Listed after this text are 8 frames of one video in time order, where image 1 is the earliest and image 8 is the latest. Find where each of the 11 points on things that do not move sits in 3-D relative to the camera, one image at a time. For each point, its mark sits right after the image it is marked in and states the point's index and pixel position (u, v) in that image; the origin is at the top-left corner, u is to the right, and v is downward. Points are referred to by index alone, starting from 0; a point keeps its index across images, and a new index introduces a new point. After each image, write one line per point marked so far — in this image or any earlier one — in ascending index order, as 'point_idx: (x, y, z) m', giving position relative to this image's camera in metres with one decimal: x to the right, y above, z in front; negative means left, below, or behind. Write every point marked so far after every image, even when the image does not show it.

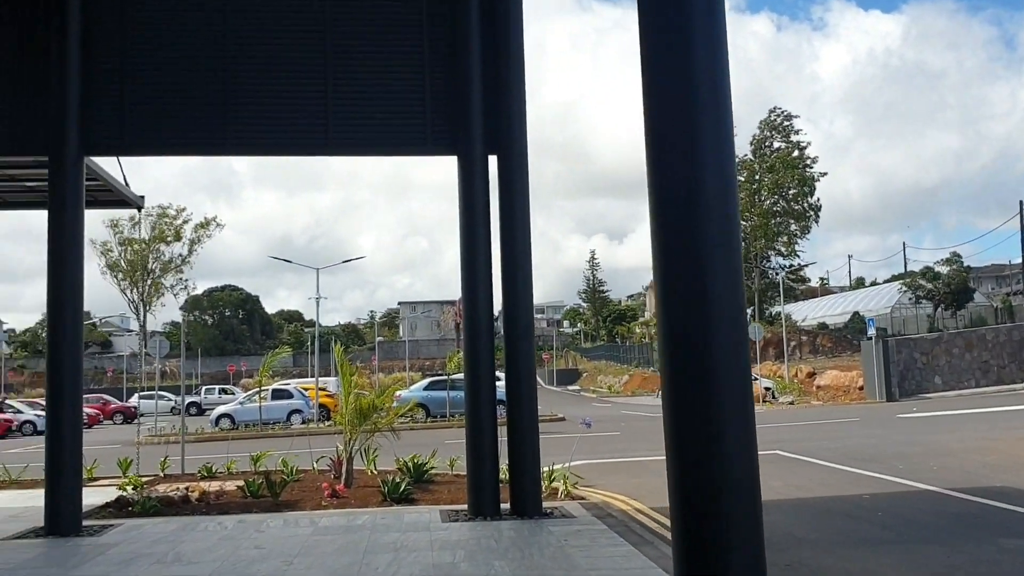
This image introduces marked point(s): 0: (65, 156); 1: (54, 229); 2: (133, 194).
0: (-4.8, +1.4, +10.1) m
1: (-4.8, +0.6, +10.0) m
2: (-5.0, +1.2, +12.5) m
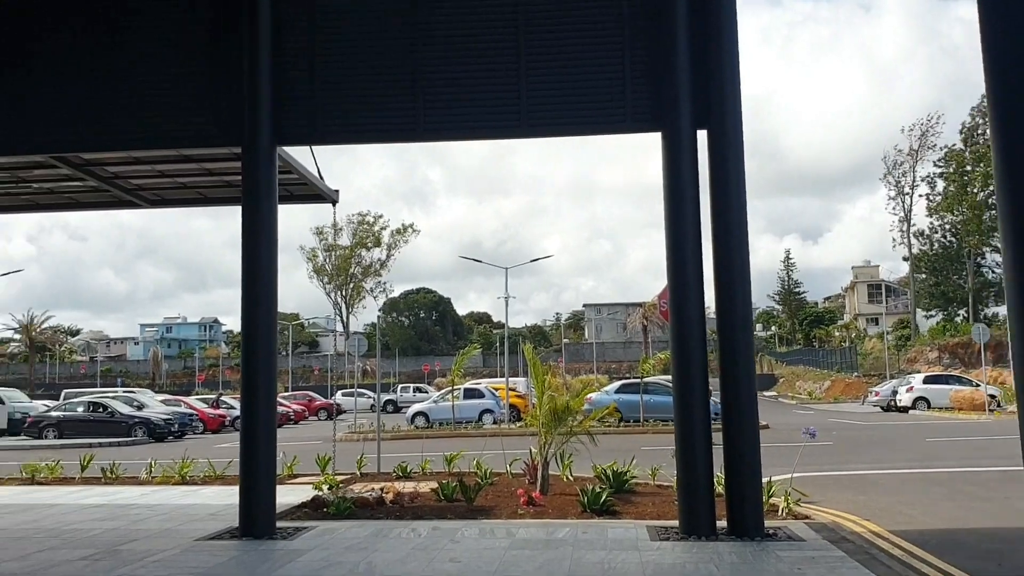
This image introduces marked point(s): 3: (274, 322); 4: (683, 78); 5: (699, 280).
0: (-2.6, +1.5, +9.9) m
1: (-2.7, +0.7, +9.8) m
2: (-2.4, +1.3, +12.3) m
3: (-2.5, -0.4, +9.8) m
4: (+1.7, +2.1, +9.7) m
5: (+1.8, +0.1, +9.4) m
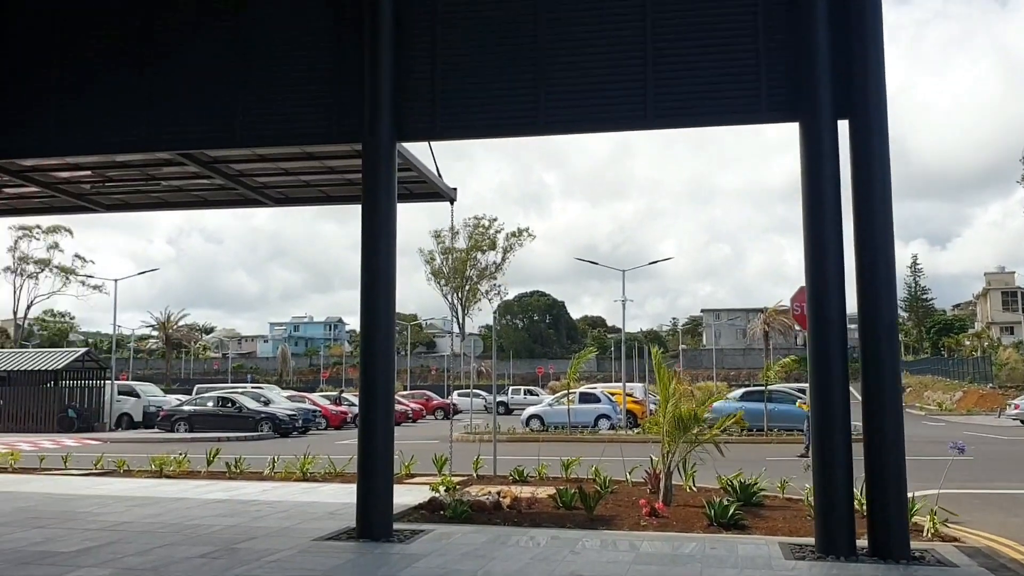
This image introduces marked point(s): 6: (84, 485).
0: (-1.4, +1.5, +9.8) m
1: (-1.5, +0.7, +9.7) m
2: (-0.8, +1.3, +12.1) m
3: (-1.2, -0.3, +9.6) m
4: (+2.9, +2.1, +9.0) m
5: (+3.0, +0.1, +8.8) m
6: (-6.1, -2.8, +13.6) m
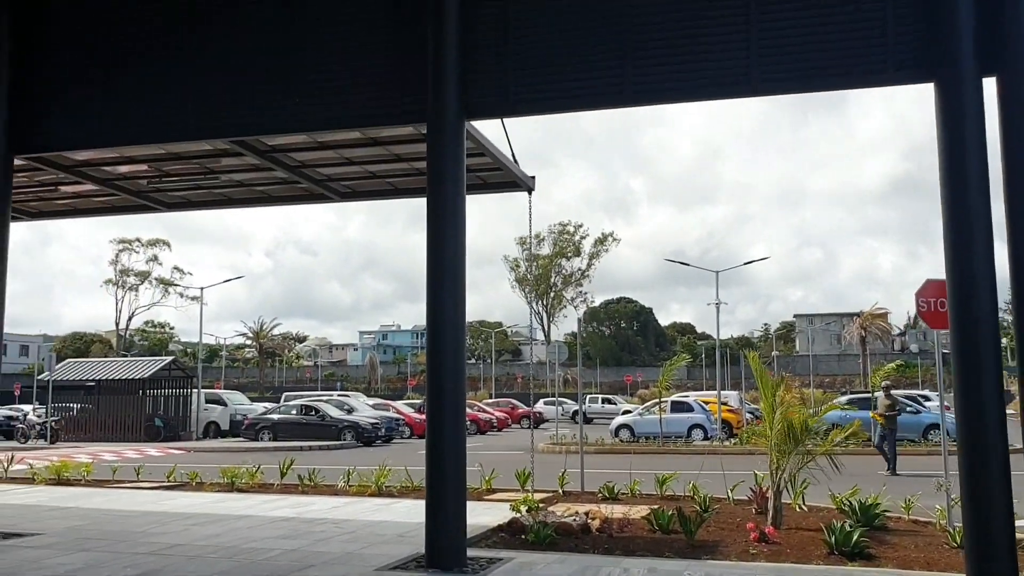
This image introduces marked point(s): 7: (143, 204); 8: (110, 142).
0: (-0.6, +1.5, +8.7) m
1: (-0.7, +0.7, +8.7) m
2: (+0.1, +1.3, +11.1) m
3: (-0.4, -0.3, +8.6) m
4: (+3.6, +2.2, +7.6) m
5: (+3.7, +0.1, +7.4) m
6: (-4.9, -2.9, +13.0) m
7: (-4.9, +1.1, +12.7) m
8: (-4.2, +1.5, +9.9) m
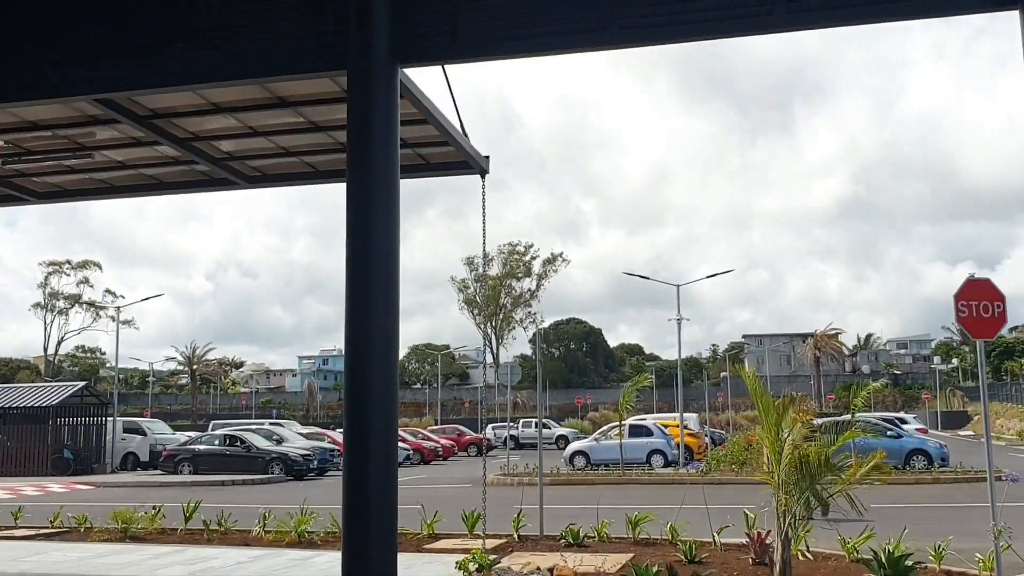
0: (-1.0, +1.5, +6.7) m
1: (-1.1, +0.8, +6.6) m
2: (-0.4, +1.3, +9.0) m
3: (-0.8, -0.3, +6.5) m
4: (+3.3, +2.3, +5.8) m
5: (+3.4, +0.2, +5.5) m
6: (-5.5, -3.0, +10.6) m
7: (-5.5, +1.0, +10.4) m
8: (-4.6, +1.5, +7.6) m
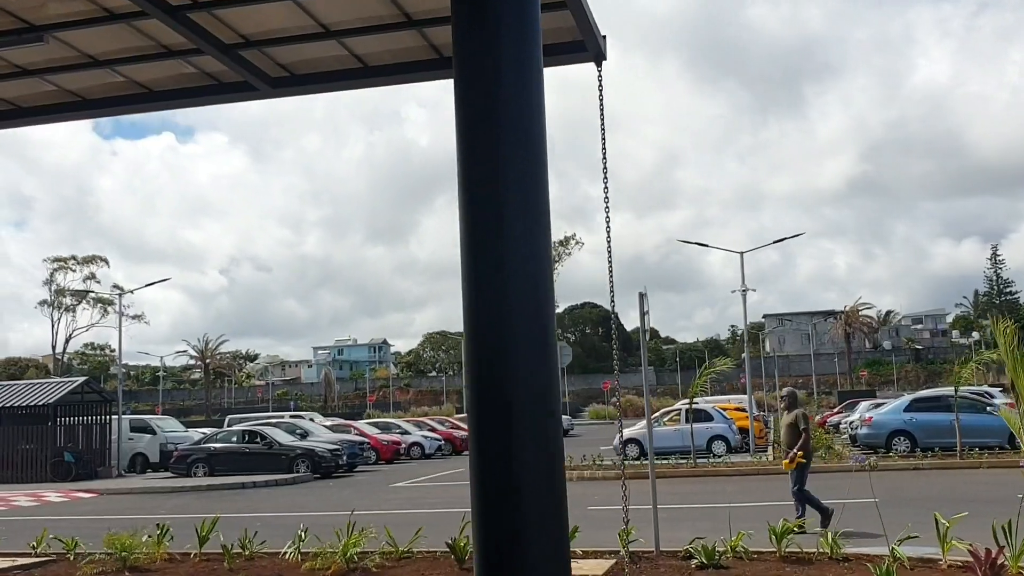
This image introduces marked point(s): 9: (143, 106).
0: (-0.1, +2.0, +3.9) m
1: (-0.2, +1.2, +3.9) m
2: (+0.5, +1.8, +6.3) m
3: (+0.1, +0.1, +3.8) m
4: (+4.1, +2.8, +3.1) m
5: (+4.3, +0.7, +2.7) m
6: (-4.5, -2.6, +7.9) m
7: (-4.6, +1.4, +7.7) m
8: (-3.7, +1.8, +5.0) m
9: (-2.9, +1.4, +7.4) m
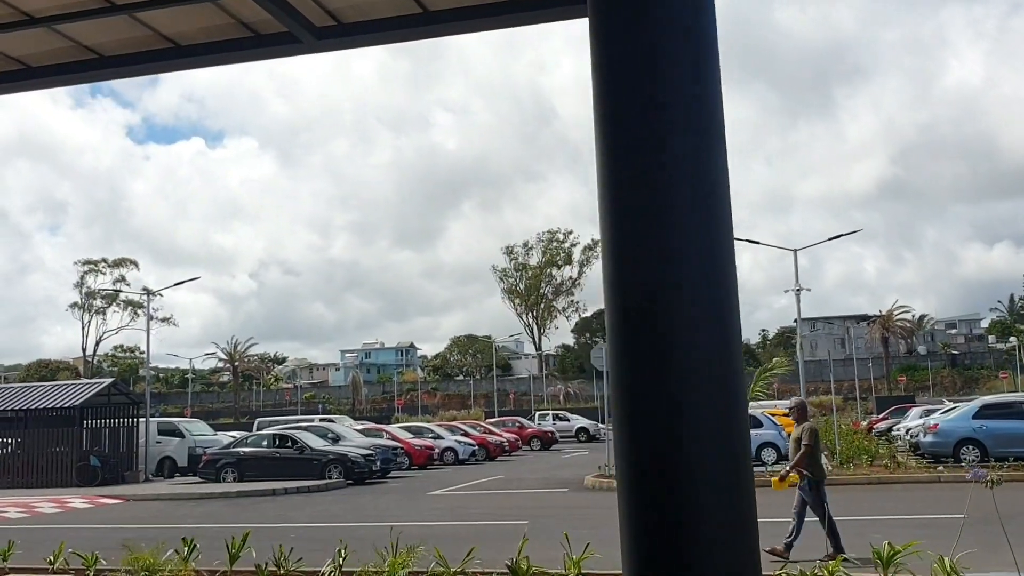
0: (+0.3, +2.1, +2.9) m
1: (+0.3, +1.3, +2.9) m
2: (+1.1, +1.9, +5.3) m
3: (+0.6, +0.3, +2.8) m
4: (+4.6, +2.9, +1.9) m
5: (+4.7, +0.9, +1.6) m
6: (-3.9, -2.5, +7.0) m
7: (-4.0, +1.5, +6.8) m
8: (-3.2, +1.9, +4.0) m
9: (-2.4, +1.5, +6.5) m
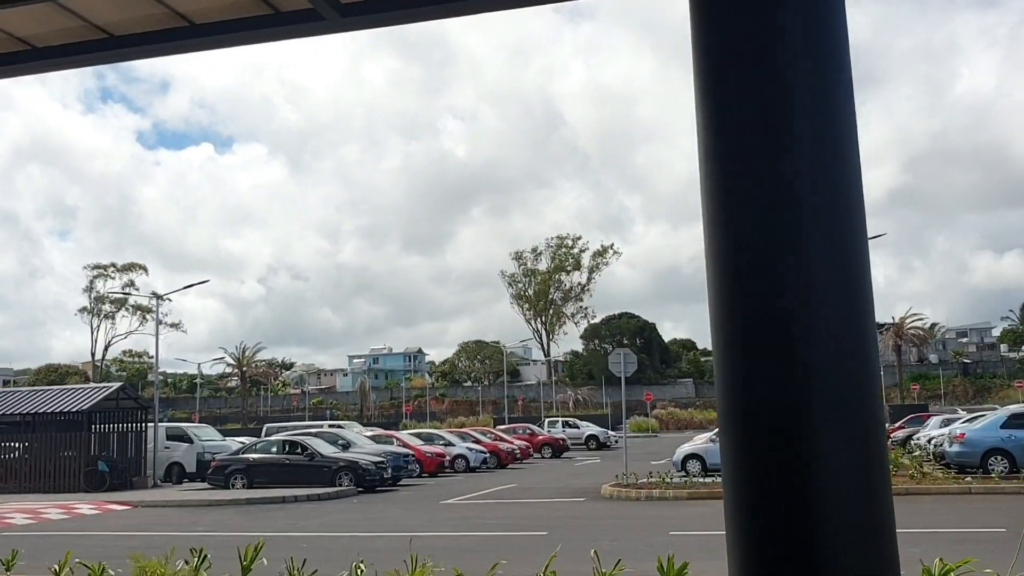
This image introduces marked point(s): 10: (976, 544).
0: (+0.5, +2.1, +2.5) m
1: (+0.5, +1.3, +2.4) m
2: (+1.3, +1.9, +4.8) m
3: (+0.8, +0.3, +2.3) m
4: (+4.8, +2.9, +1.5) m
5: (+4.9, +0.9, +1.1) m
6: (-3.7, -2.5, +6.6) m
7: (-3.8, +1.5, +6.4) m
8: (-3.0, +2.0, +3.6) m
9: (-2.1, +1.5, +6.1) m
10: (+5.1, -2.6, +10.9) m
